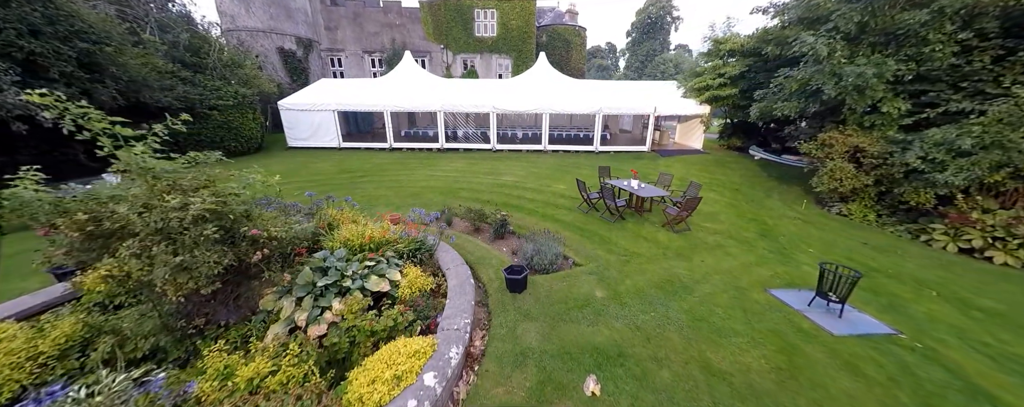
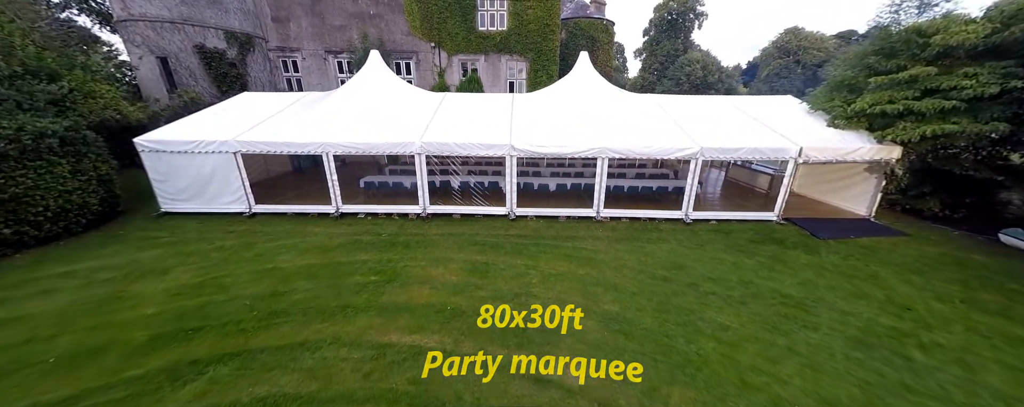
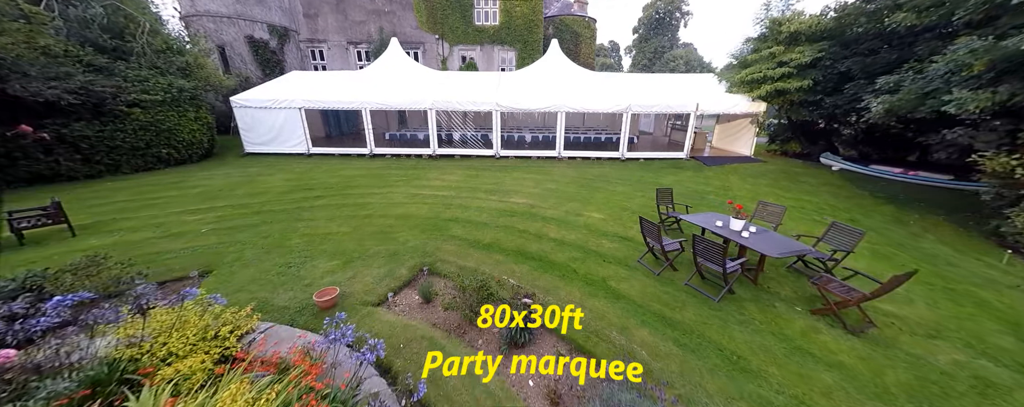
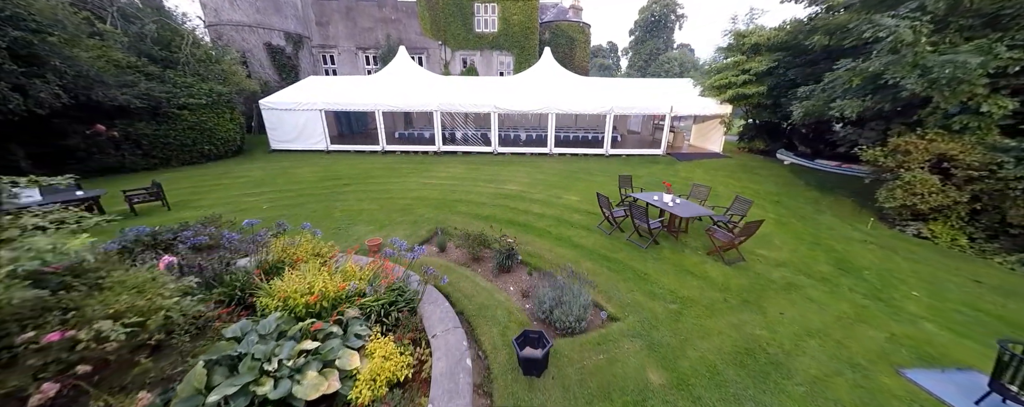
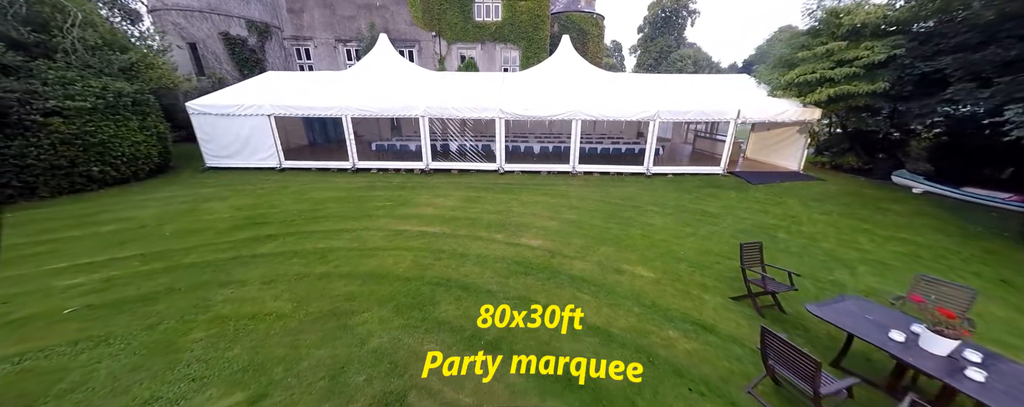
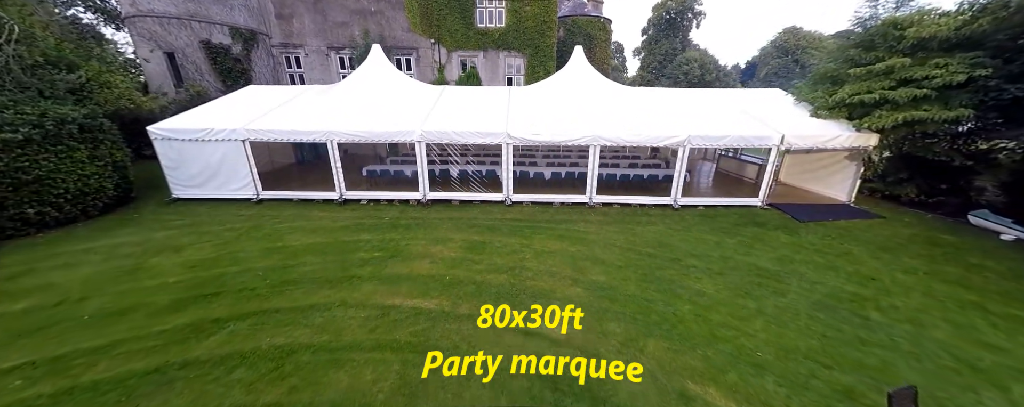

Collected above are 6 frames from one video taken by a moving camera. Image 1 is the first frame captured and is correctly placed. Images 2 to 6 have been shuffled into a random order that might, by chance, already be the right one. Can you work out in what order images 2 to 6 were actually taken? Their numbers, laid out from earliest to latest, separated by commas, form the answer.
4, 3, 5, 6, 2
